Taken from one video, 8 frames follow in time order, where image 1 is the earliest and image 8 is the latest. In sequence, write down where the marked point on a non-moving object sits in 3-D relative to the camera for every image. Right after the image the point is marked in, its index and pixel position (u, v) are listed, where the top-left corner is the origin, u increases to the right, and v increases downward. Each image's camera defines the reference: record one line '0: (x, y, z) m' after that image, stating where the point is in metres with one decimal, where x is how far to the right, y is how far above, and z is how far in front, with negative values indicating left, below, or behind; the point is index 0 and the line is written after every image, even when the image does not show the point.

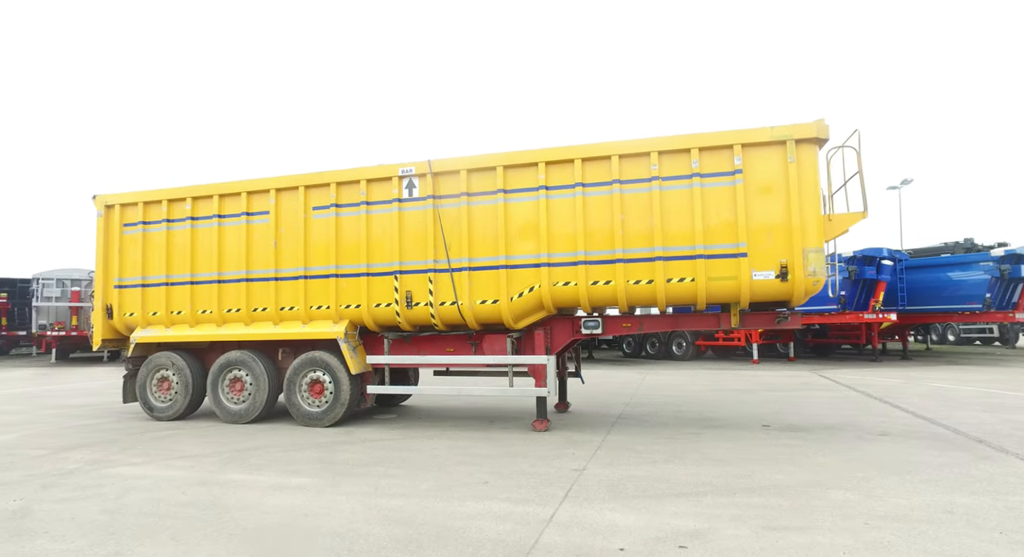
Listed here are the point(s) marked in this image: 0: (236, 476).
0: (-2.5, -1.8, +5.3) m
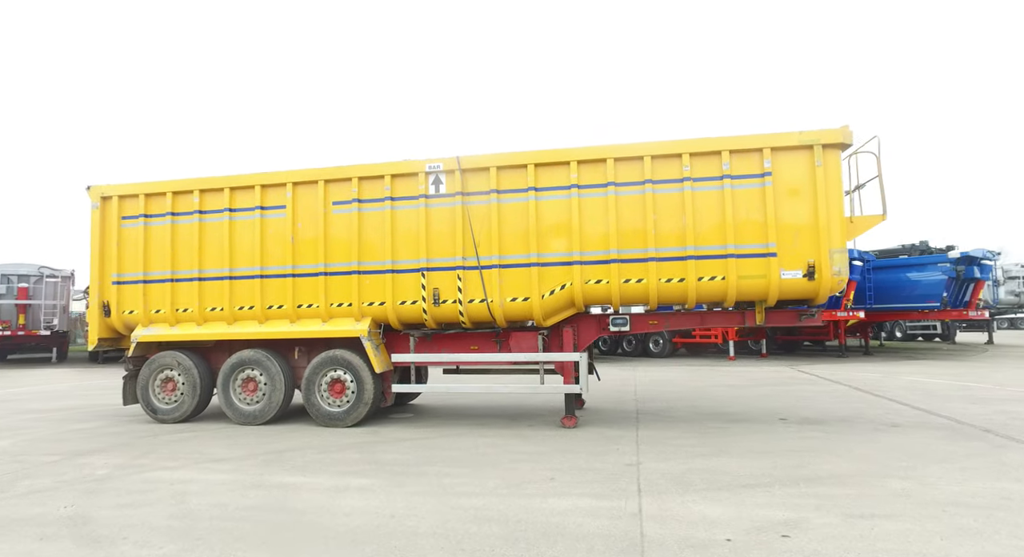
0: (-2.0, -1.8, +5.1) m
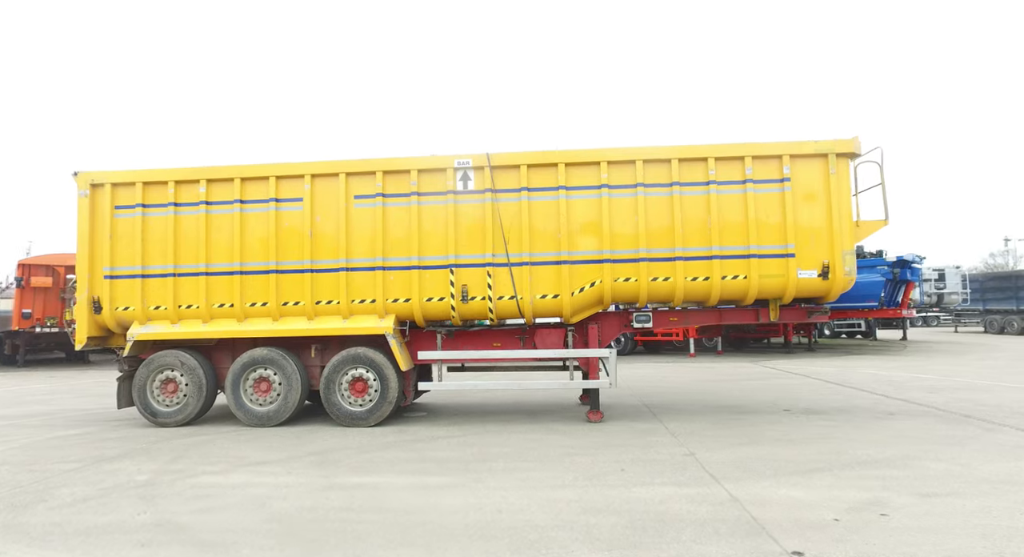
0: (-1.4, -1.7, +5.0) m
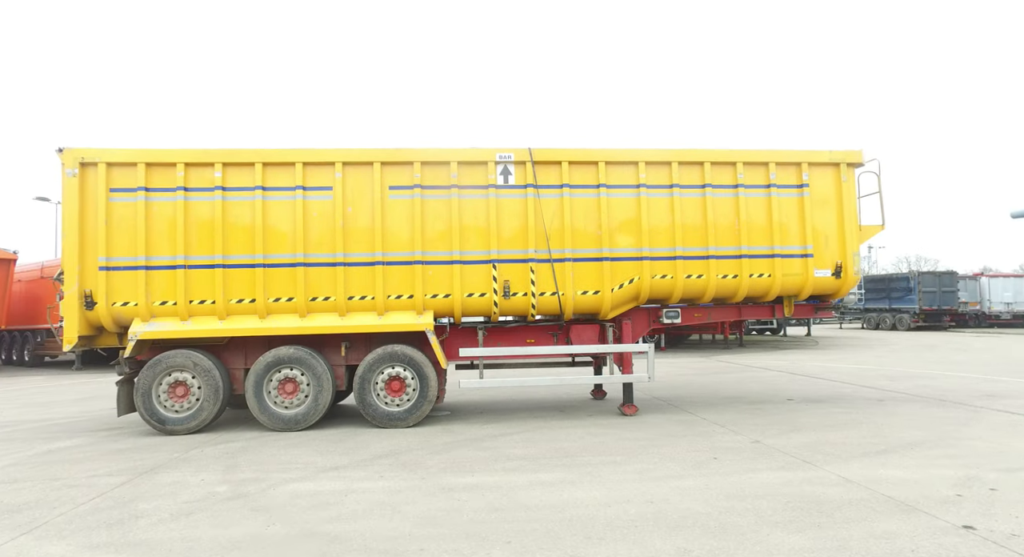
0: (-0.5, -1.7, +4.8) m
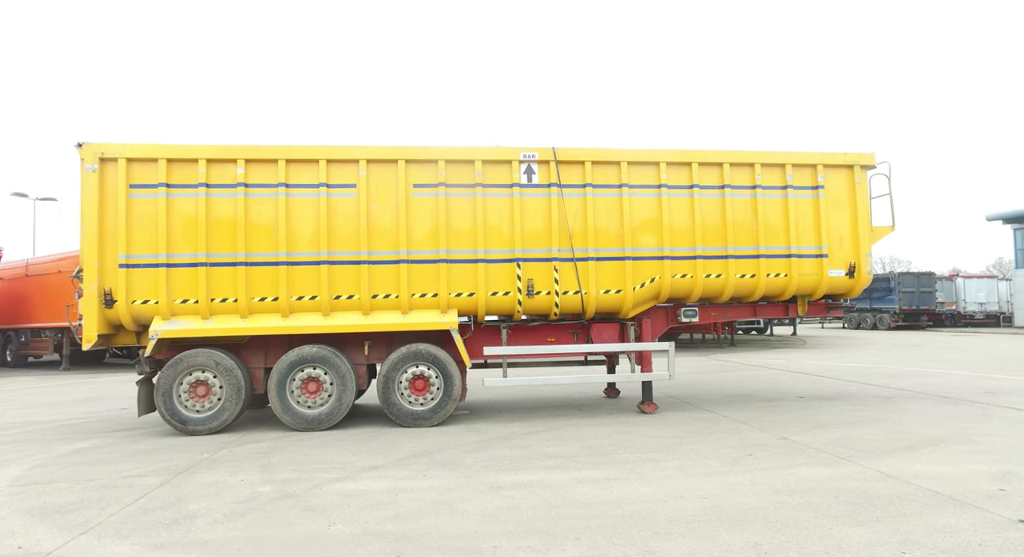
0: (-0.1, -1.6, +4.8) m
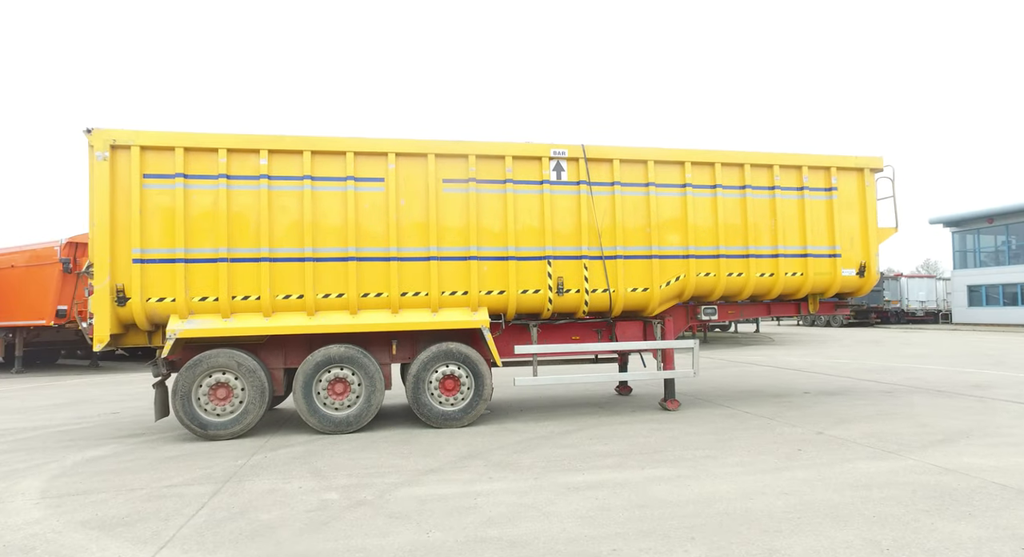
0: (+0.5, -1.6, +4.7) m
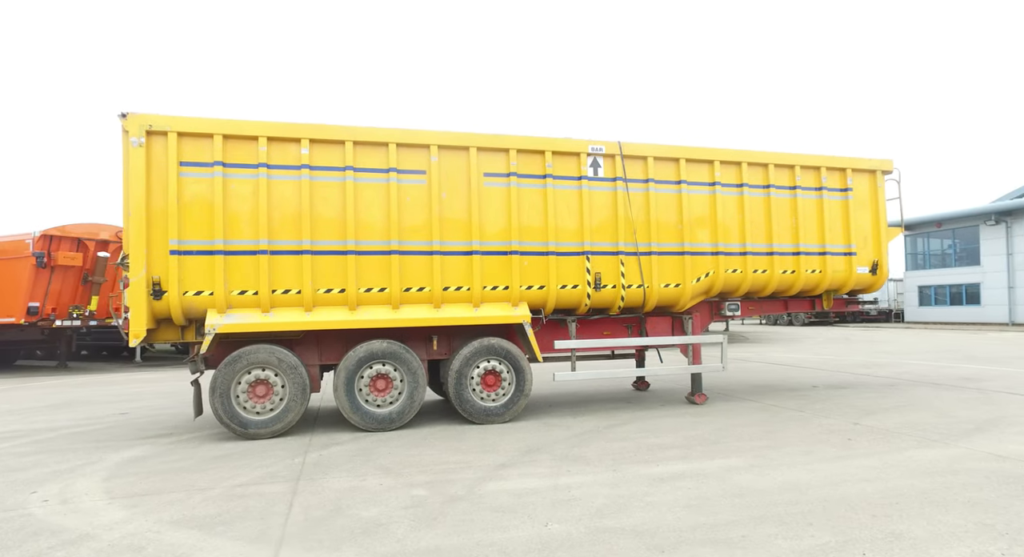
0: (+1.1, -1.6, +4.8) m
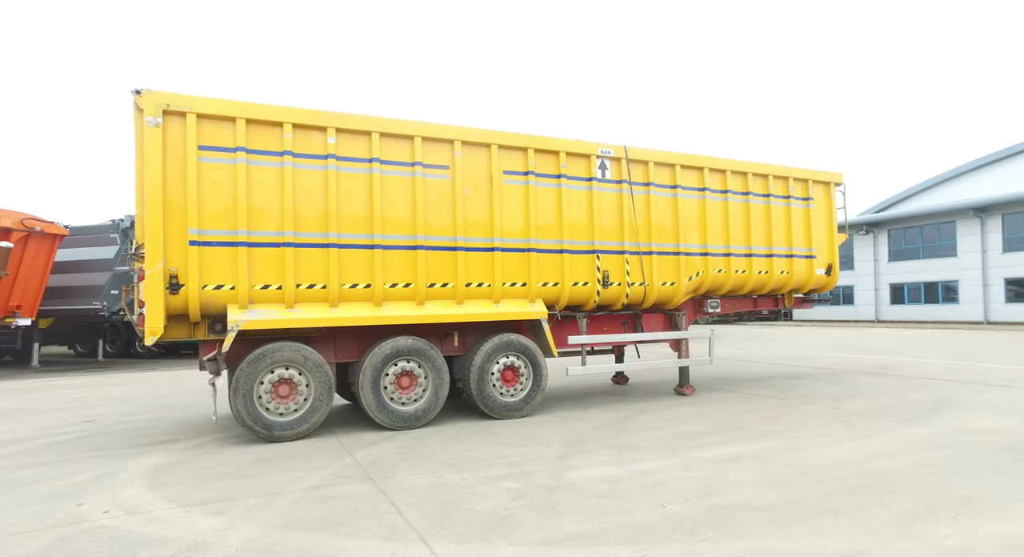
0: (+1.7, -1.6, +5.1) m
